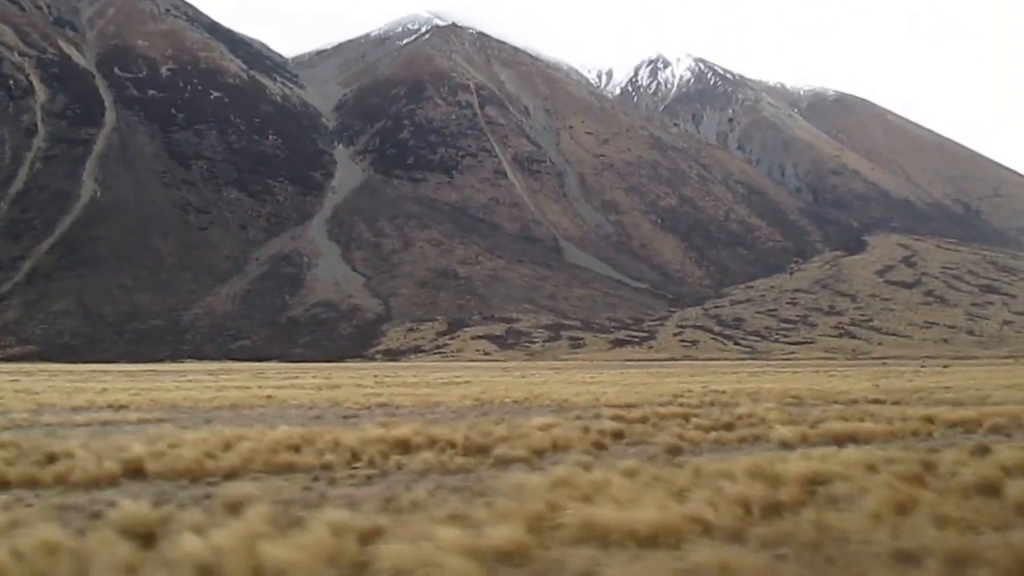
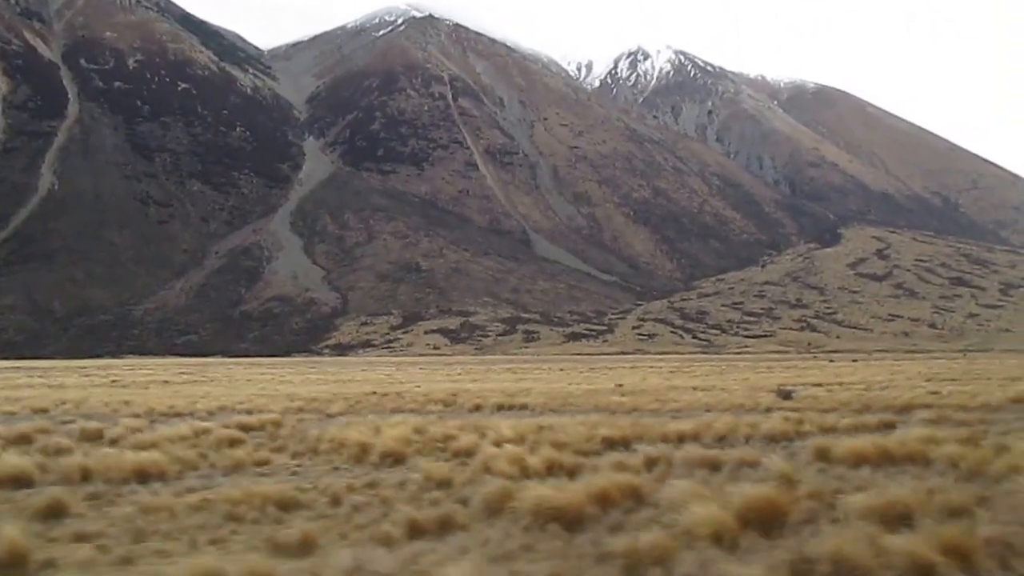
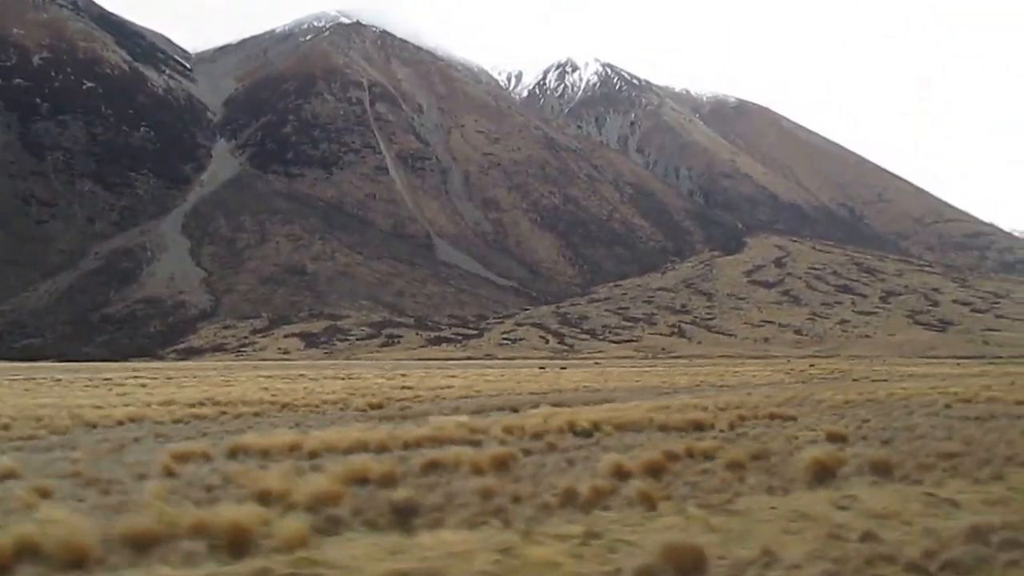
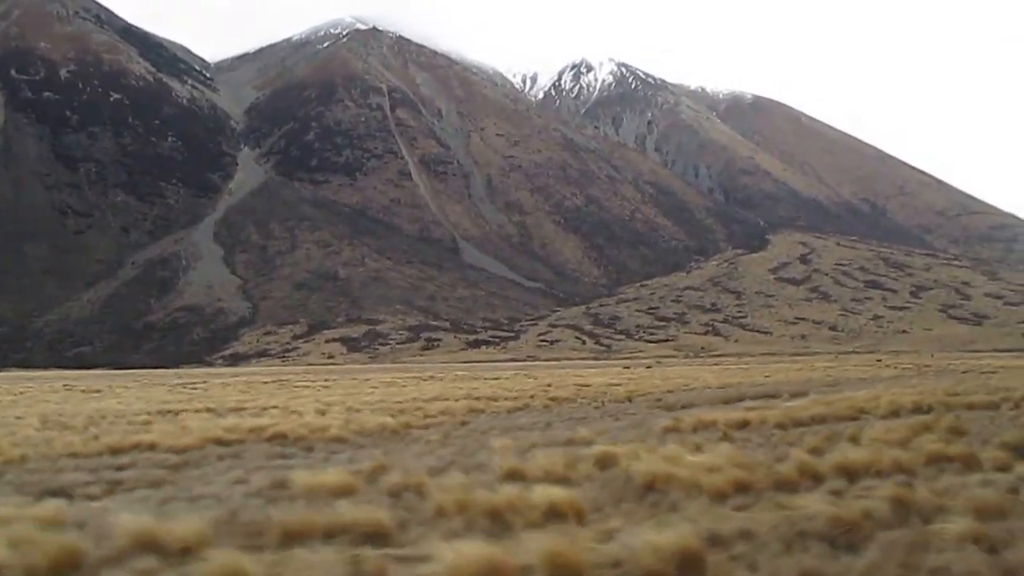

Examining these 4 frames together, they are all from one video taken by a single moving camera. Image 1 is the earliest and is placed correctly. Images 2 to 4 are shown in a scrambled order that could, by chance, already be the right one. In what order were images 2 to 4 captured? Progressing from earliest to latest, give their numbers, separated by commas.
2, 4, 3
